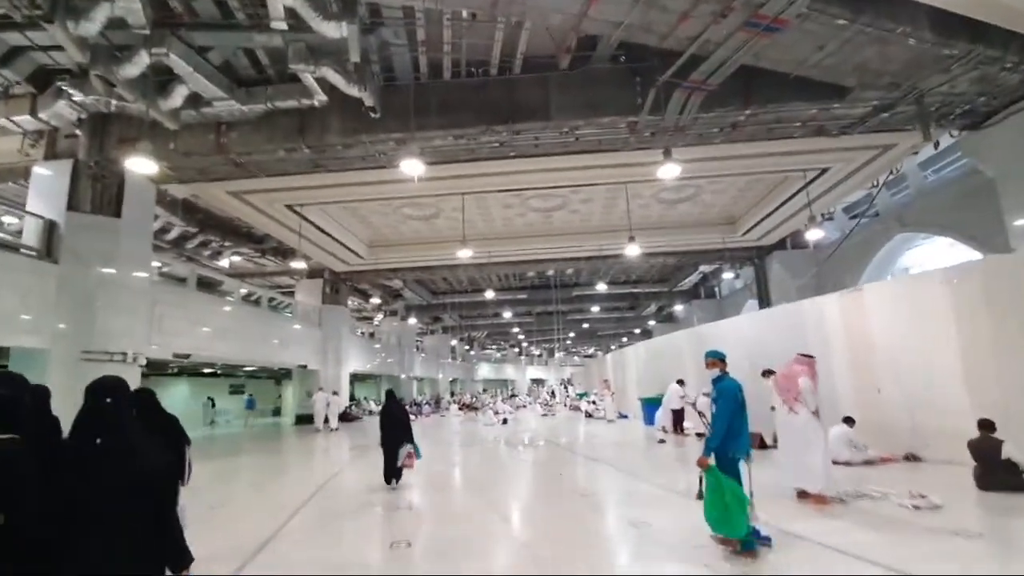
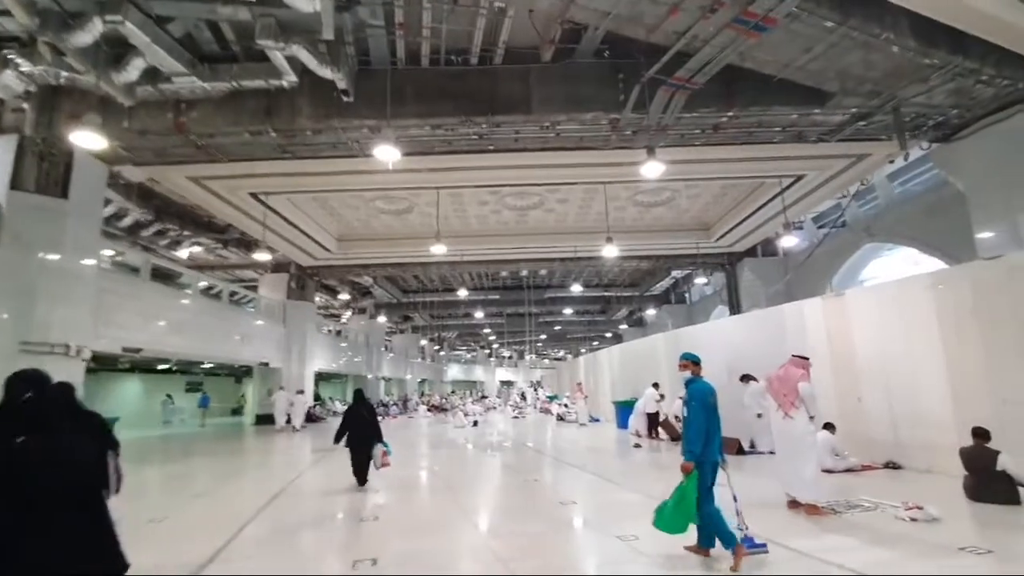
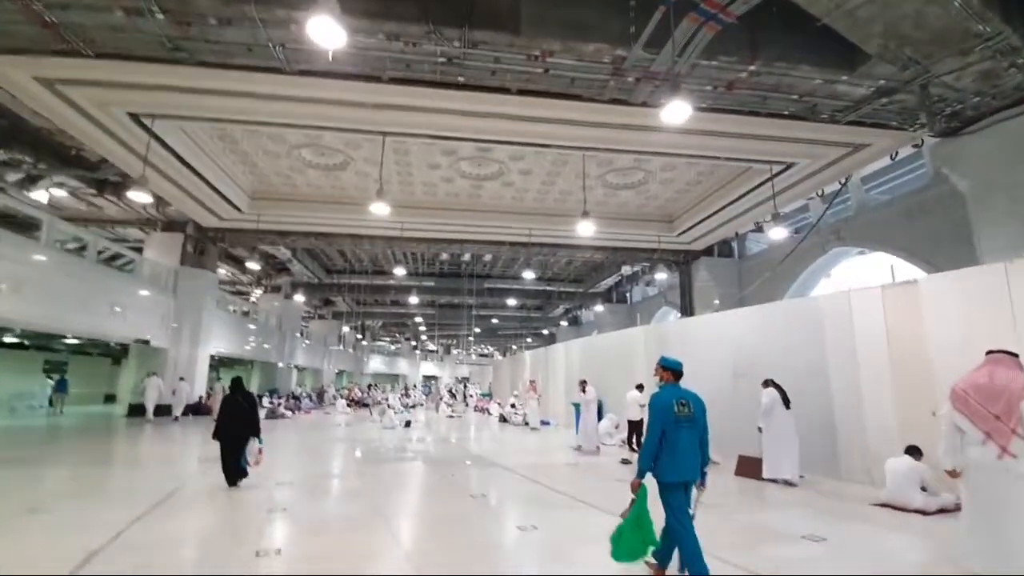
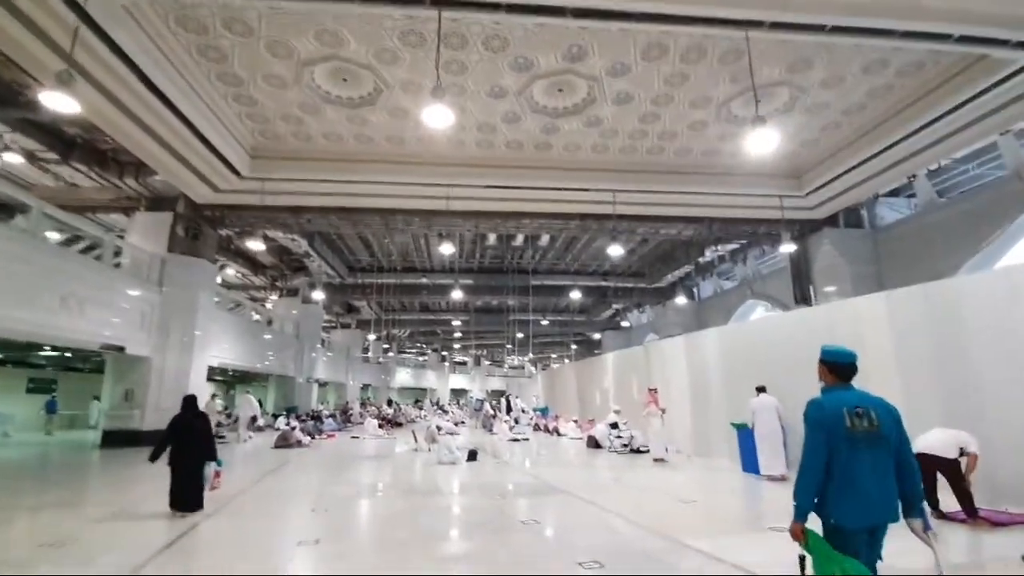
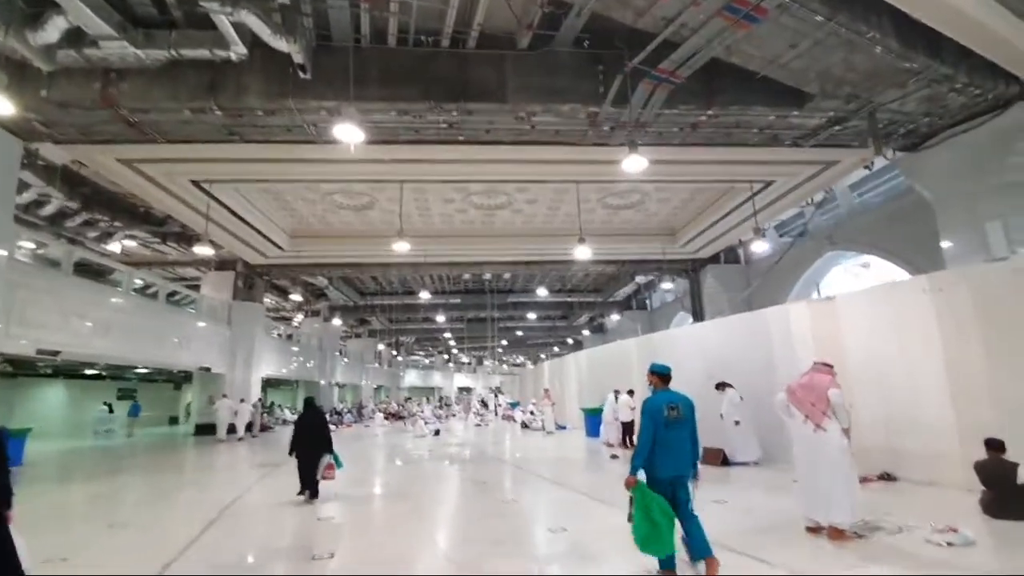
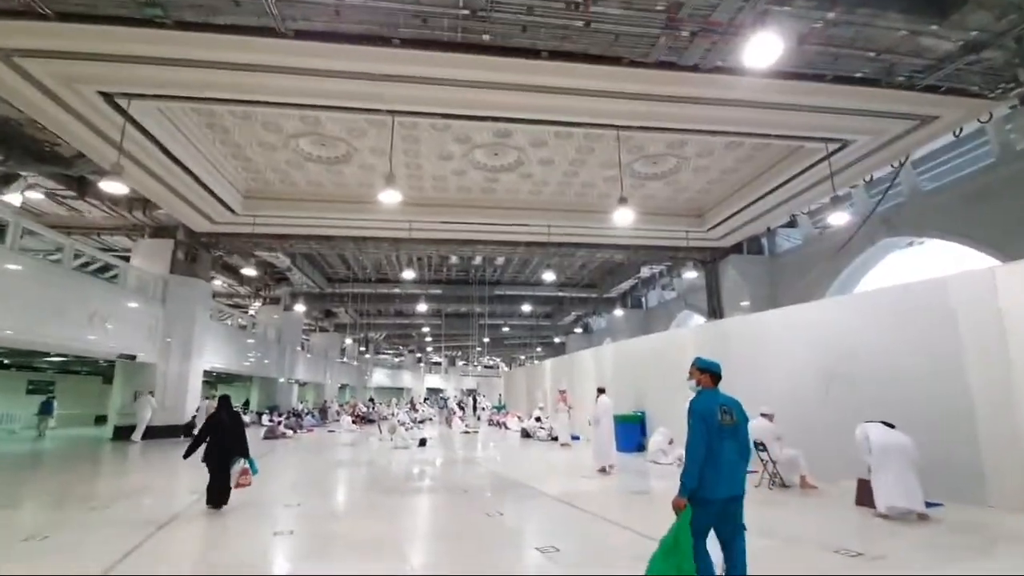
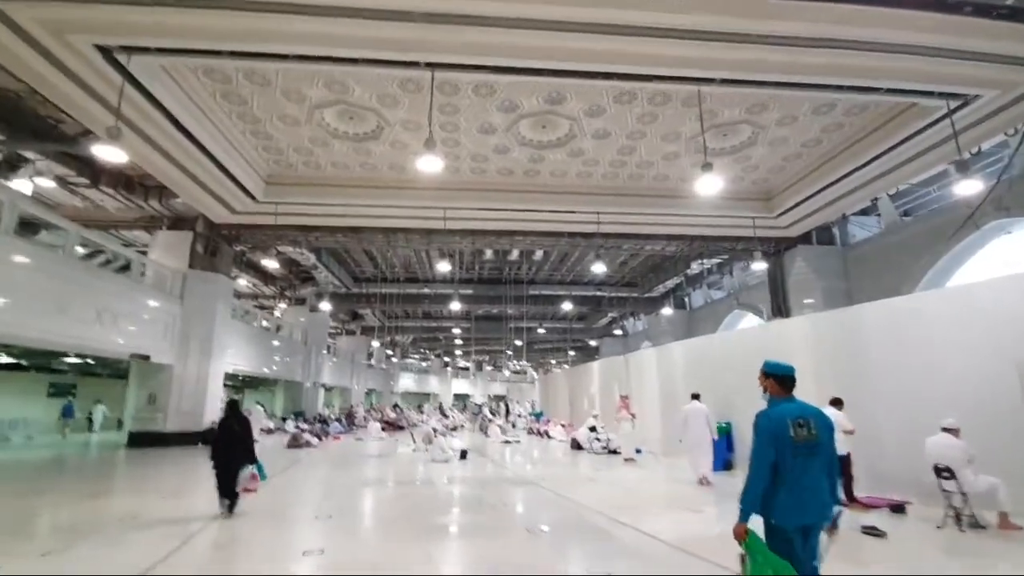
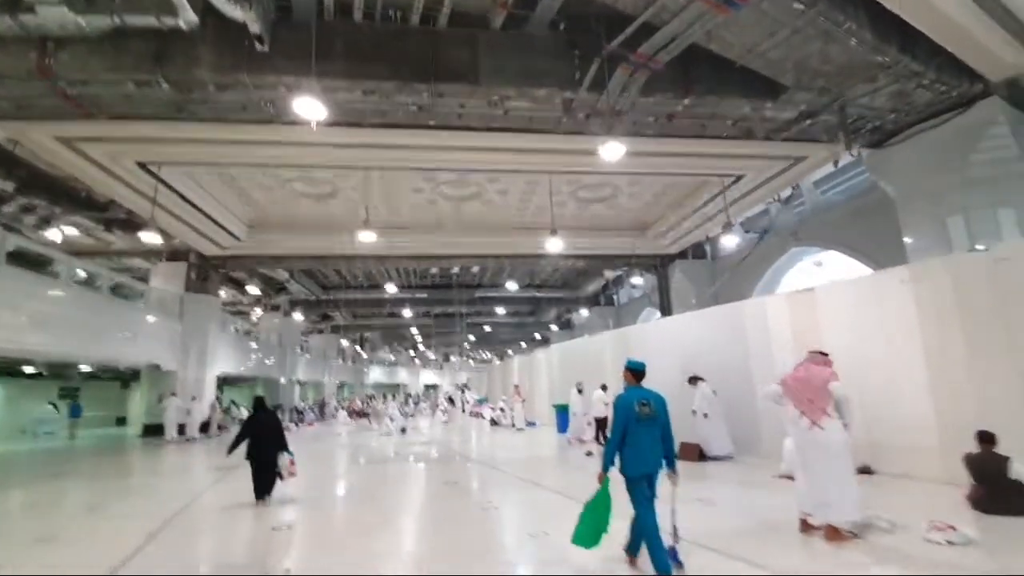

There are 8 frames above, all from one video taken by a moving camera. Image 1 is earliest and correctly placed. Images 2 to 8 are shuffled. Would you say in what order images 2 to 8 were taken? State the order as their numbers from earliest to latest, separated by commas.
2, 5, 8, 3, 6, 7, 4
